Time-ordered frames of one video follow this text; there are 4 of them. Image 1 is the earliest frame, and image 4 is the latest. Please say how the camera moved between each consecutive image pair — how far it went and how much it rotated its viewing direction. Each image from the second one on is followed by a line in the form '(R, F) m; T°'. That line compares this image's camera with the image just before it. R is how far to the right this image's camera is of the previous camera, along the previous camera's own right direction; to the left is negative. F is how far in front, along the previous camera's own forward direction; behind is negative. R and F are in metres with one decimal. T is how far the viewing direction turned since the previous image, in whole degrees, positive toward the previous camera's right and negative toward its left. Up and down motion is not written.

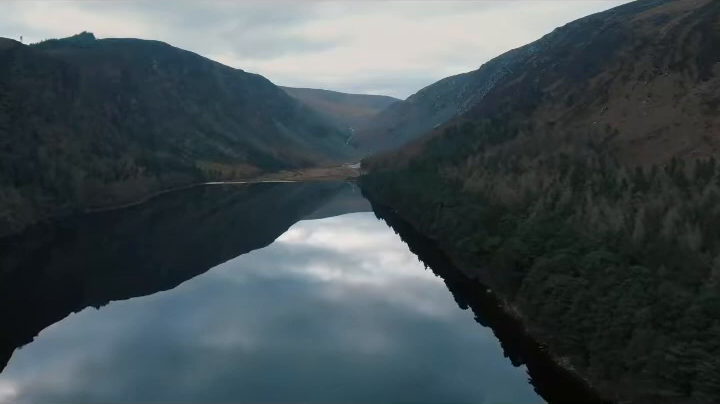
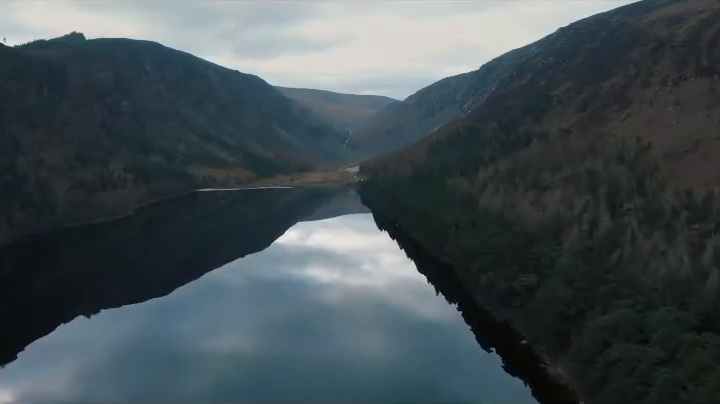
(-0.5, +3.9) m; 0°
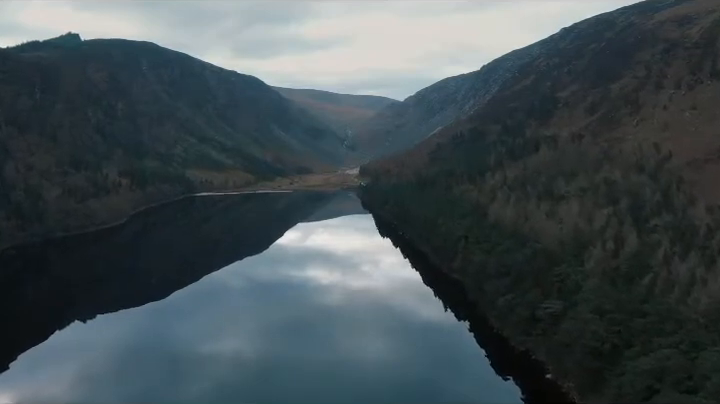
(-0.3, +2.0) m; 0°
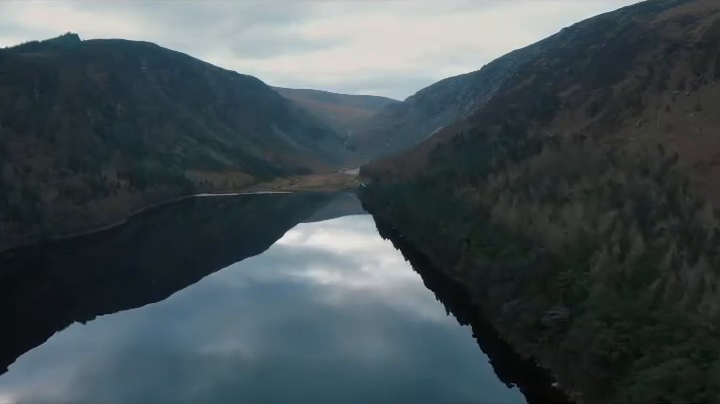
(-0.1, +0.4) m; 0°
